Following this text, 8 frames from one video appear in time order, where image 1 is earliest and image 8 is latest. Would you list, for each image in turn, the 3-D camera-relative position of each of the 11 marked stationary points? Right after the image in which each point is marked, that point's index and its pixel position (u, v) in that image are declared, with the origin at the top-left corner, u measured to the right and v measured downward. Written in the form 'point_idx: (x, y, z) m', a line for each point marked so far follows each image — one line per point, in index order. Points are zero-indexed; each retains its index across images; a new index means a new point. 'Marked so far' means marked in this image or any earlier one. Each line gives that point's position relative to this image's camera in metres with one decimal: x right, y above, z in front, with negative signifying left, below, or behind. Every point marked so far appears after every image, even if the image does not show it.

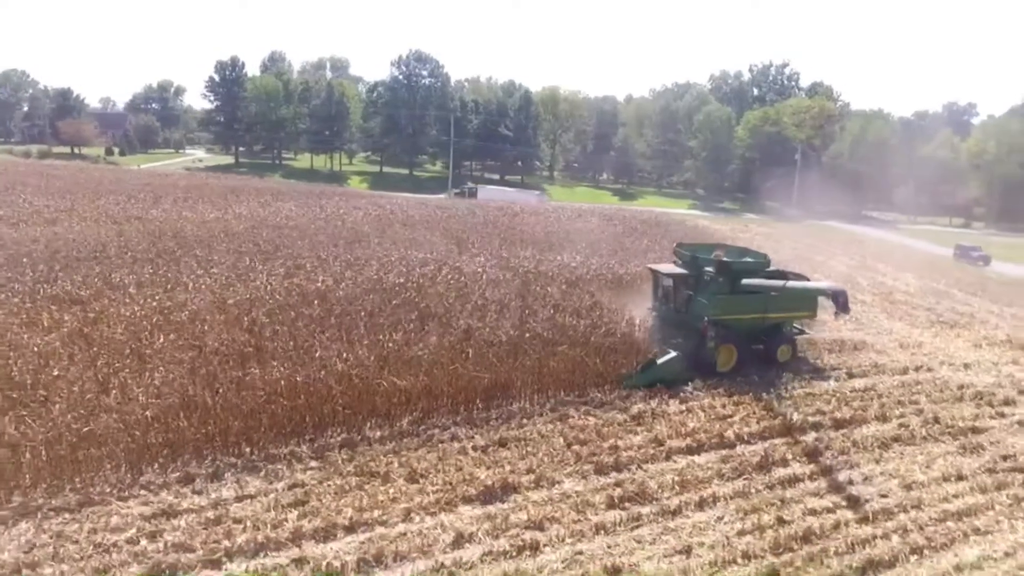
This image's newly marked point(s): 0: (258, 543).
0: (-2.4, -2.4, +7.4) m
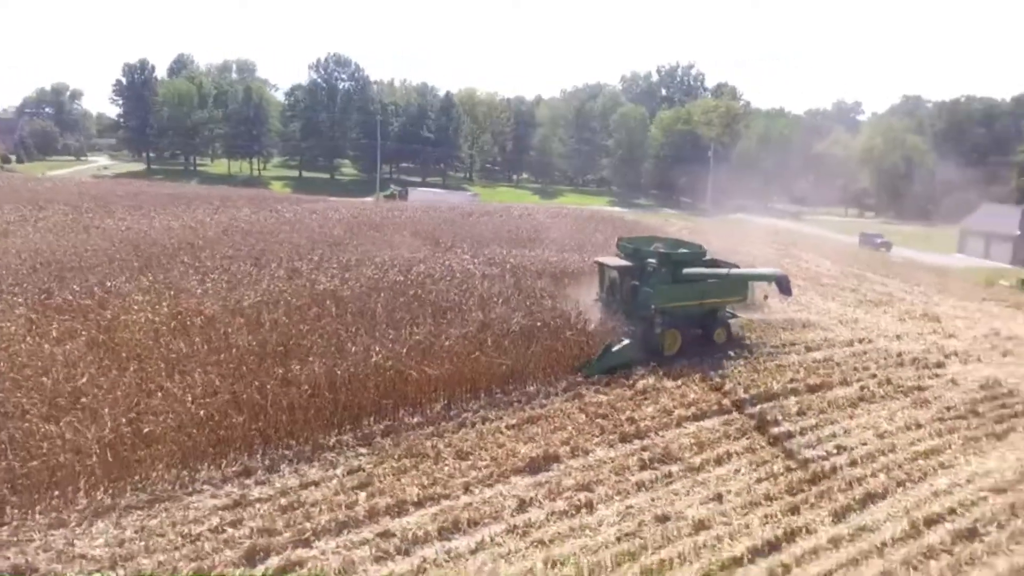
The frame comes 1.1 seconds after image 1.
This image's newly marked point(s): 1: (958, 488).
0: (-1.8, -2.4, +8.0) m
1: (+5.0, -2.2, +8.7) m
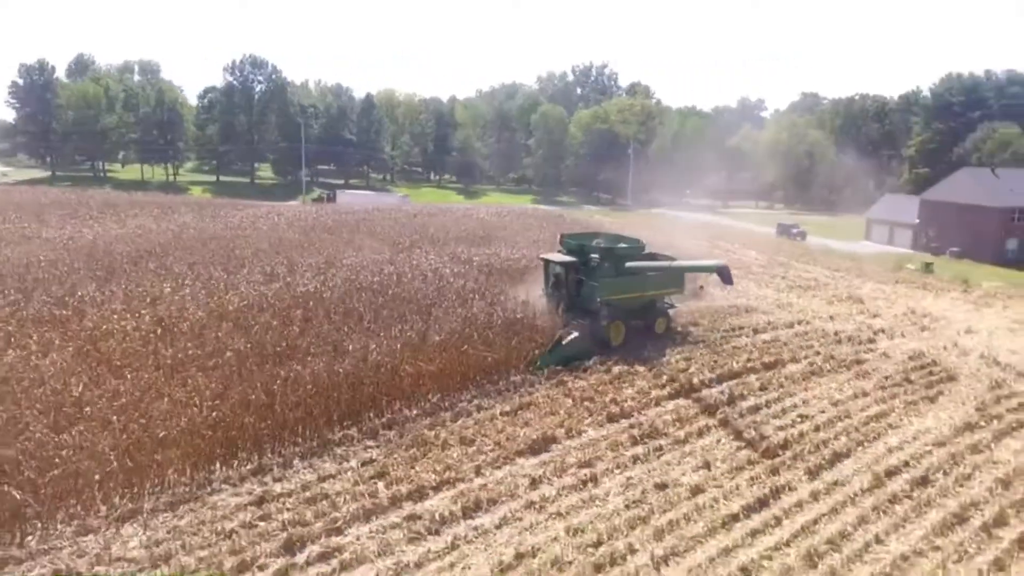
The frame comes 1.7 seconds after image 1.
0: (-1.6, -2.4, +8.5) m
1: (+5.1, -2.0, +9.9) m
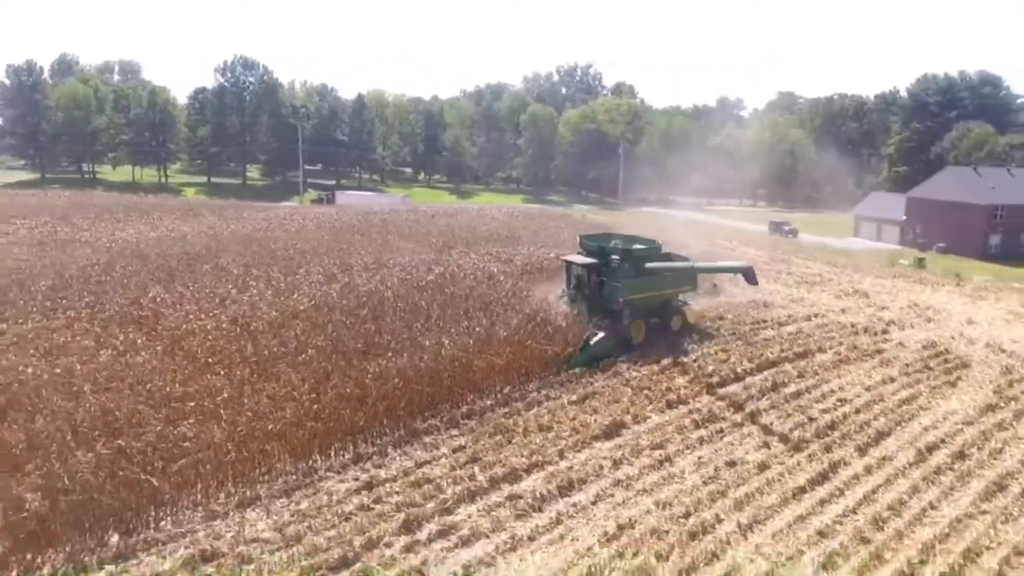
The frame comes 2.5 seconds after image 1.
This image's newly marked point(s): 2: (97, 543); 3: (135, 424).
0: (-0.5, -2.4, +9.3) m
1: (+6.1, -1.9, +11.0) m
2: (-4.4, -2.7, +8.1) m
3: (-4.7, -1.7, +9.6) m
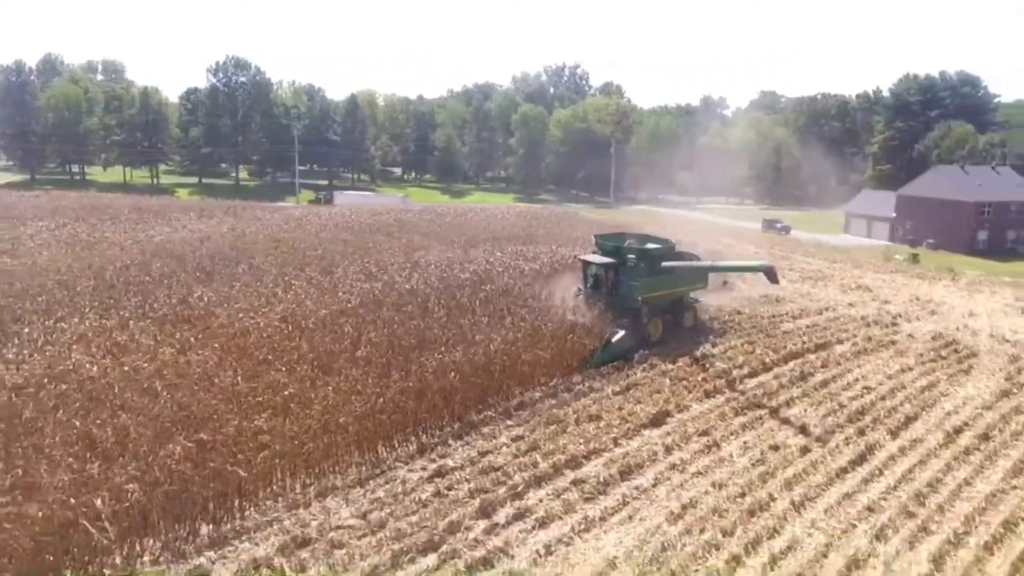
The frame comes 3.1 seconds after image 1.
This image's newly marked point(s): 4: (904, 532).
0: (+0.3, -2.4, +9.9) m
1: (+6.9, -1.8, +11.7) m
2: (-3.6, -2.7, +8.5) m
3: (-3.9, -1.7, +10.0) m
4: (+4.4, -2.7, +8.6) m
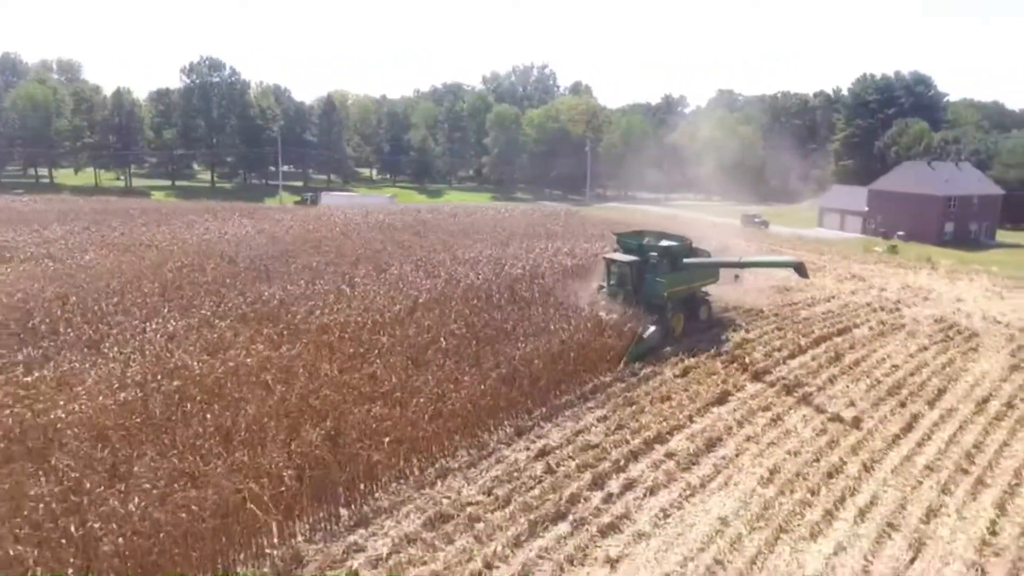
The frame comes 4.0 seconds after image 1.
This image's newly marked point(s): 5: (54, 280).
0: (+1.7, -2.3, +10.9) m
1: (+8.1, -1.6, +13.2) m
2: (-2.1, -2.7, +9.3) m
3: (-2.6, -1.7, +10.7) m
4: (+5.8, -2.6, +9.9) m
5: (-9.0, +0.2, +15.6) m
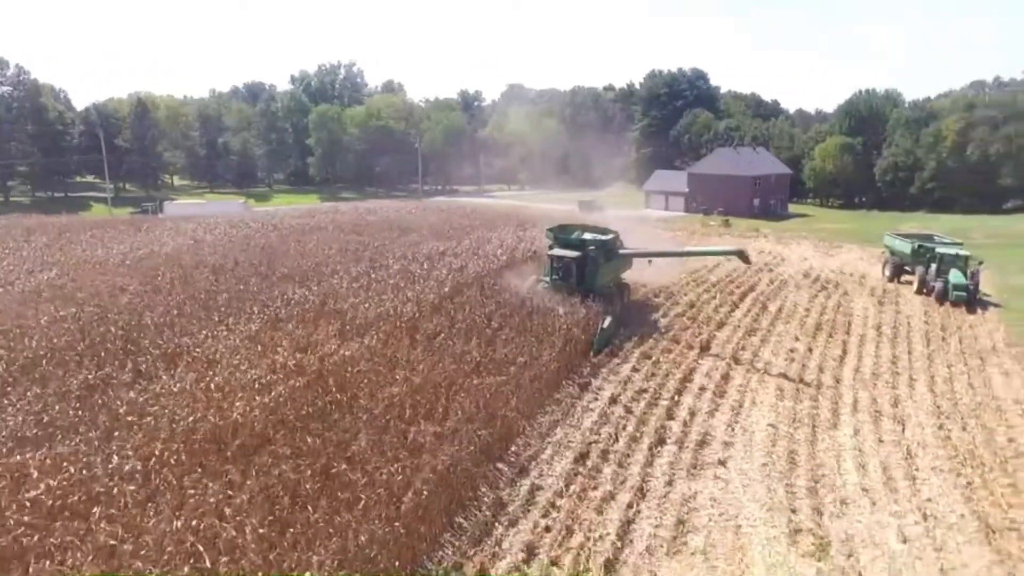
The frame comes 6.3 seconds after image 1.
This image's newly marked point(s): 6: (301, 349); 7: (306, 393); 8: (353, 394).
0: (+2.9, -1.8, +13.8) m
1: (+8.2, -0.6, +17.9) m
2: (-0.2, -2.5, +11.2) m
3: (-1.1, -1.5, +12.4) m
4: (+7.2, -1.7, +14.2) m
5: (-8.9, -0.2, +15.1) m
6: (-3.6, -1.0, +12.9) m
7: (-3.0, -1.5, +11.4) m
8: (-2.4, -1.6, +11.5) m
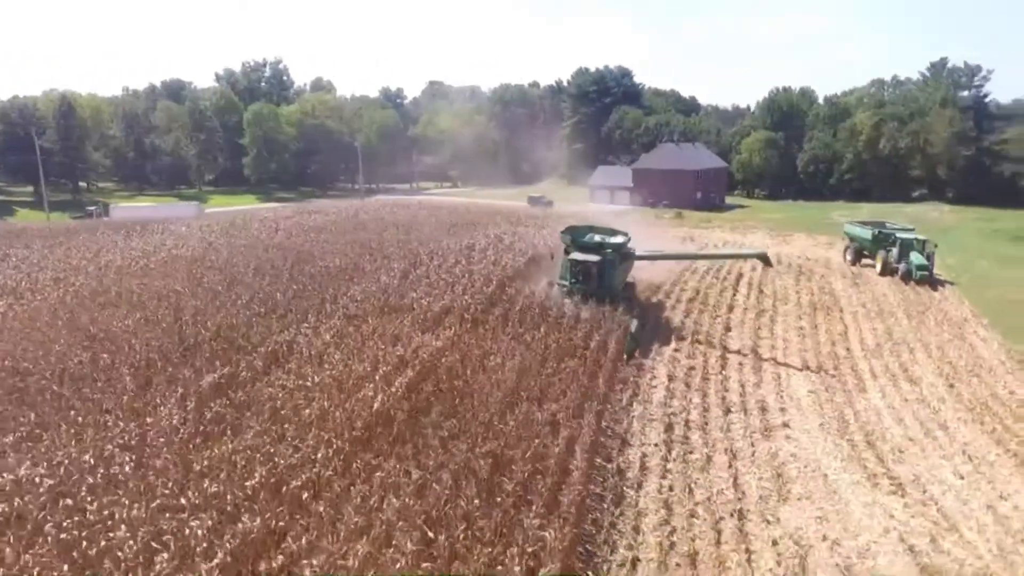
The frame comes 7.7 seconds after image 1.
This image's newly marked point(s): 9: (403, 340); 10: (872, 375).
0: (+4.1, -1.5, +15.5) m
1: (+8.8, -0.1, +20.3) m
2: (+1.5, -2.4, +12.4) m
3: (+0.3, -1.4, +13.5) m
4: (+8.3, -1.3, +16.4) m
5: (-7.7, -0.4, +15.2) m
6: (-2.2, -1.0, +13.7) m
7: (-1.4, -1.5, +12.3) m
8: (-0.8, -1.5, +12.4) m
9: (-2.1, -1.0, +13.9) m
10: (+7.1, -1.7, +15.3) m
